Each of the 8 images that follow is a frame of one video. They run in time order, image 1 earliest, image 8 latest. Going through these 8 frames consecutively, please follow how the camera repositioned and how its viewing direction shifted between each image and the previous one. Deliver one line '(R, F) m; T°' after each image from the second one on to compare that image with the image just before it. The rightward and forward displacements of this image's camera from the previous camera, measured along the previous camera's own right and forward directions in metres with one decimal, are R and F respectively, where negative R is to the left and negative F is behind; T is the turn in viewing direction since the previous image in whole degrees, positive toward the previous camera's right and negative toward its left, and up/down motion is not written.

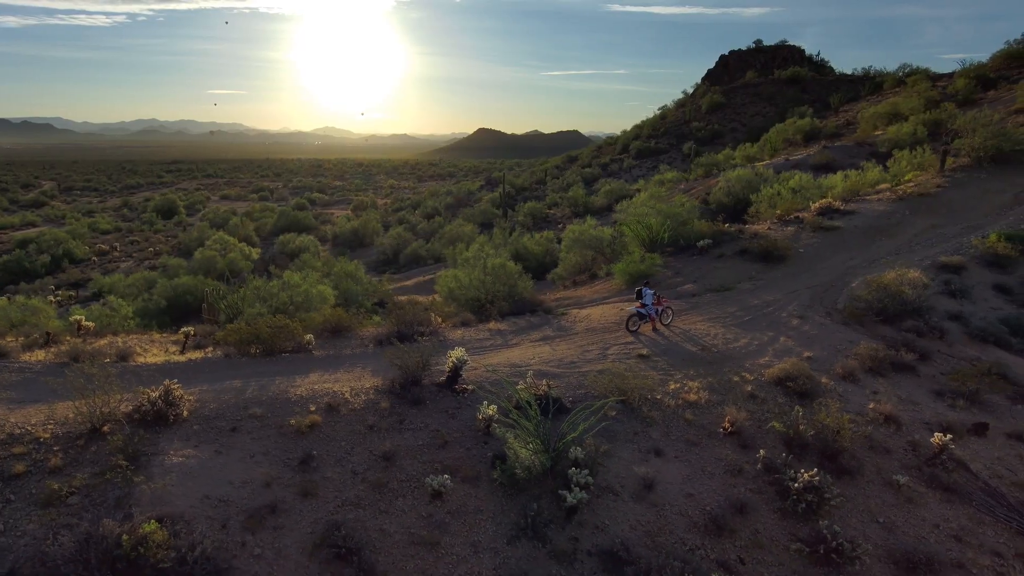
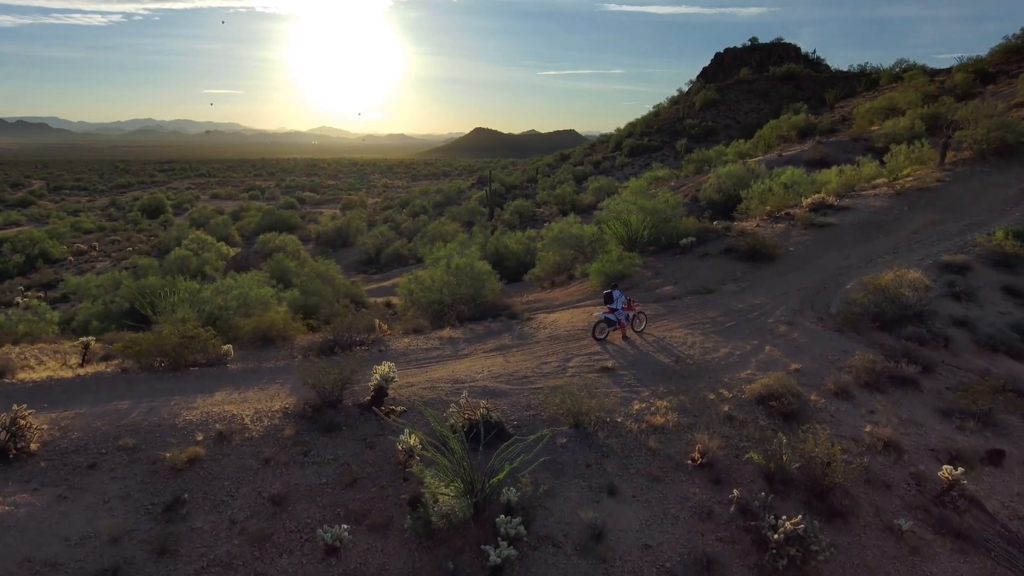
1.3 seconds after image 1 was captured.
(+0.8, +1.4) m; 0°
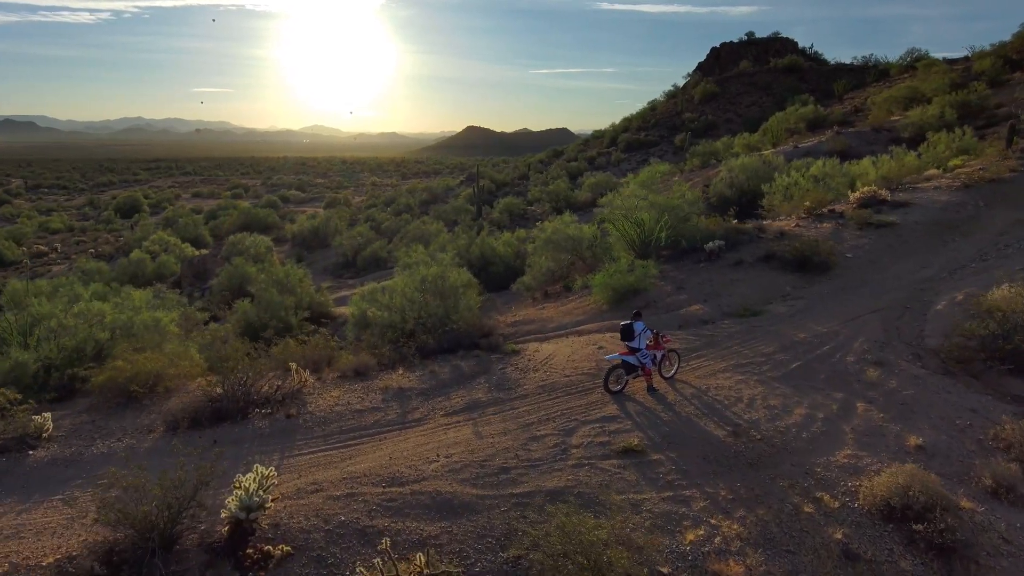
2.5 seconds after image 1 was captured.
(+0.2, +3.6) m; +1°
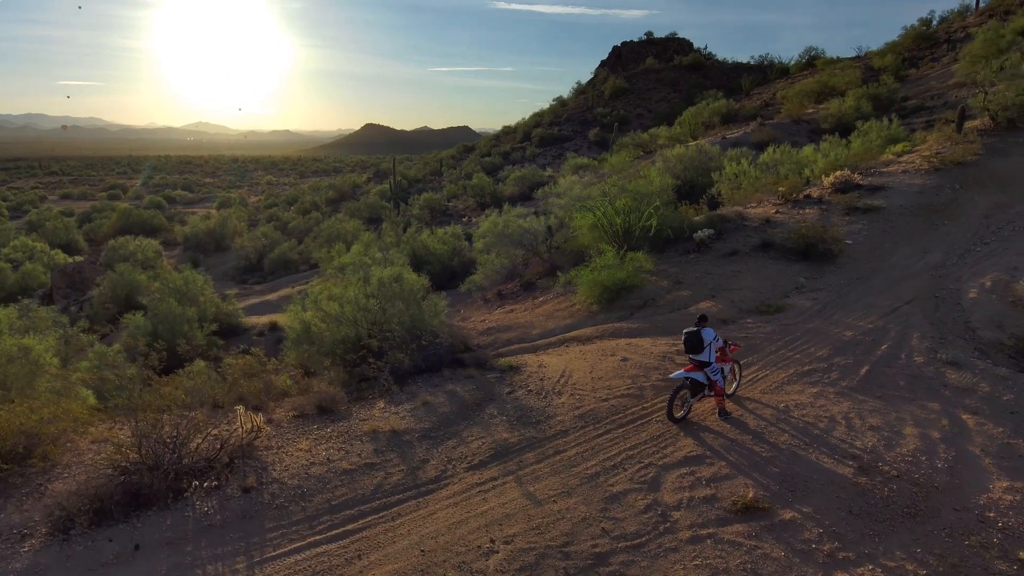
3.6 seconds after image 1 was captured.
(-1.2, +2.1) m; +9°
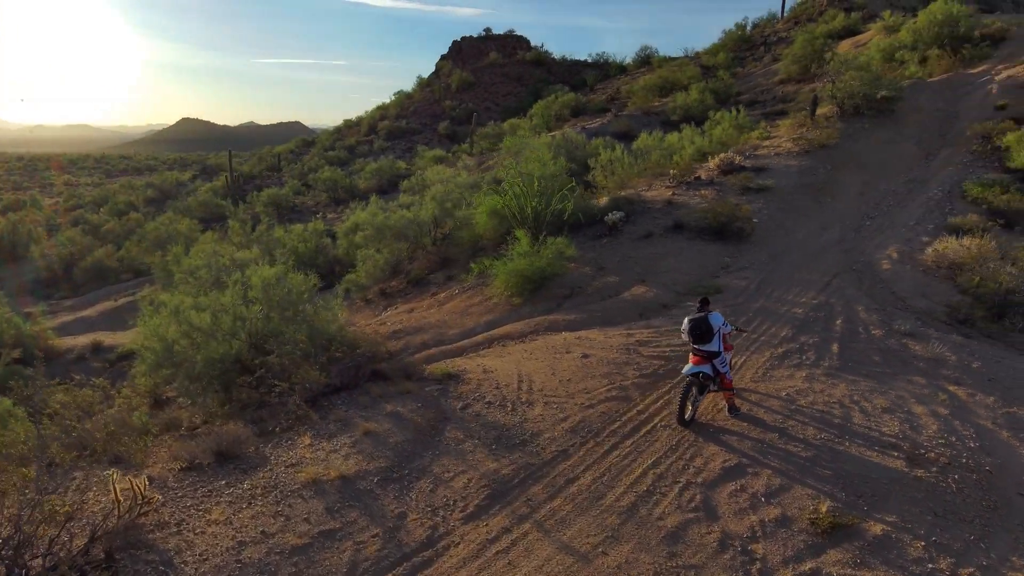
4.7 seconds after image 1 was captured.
(-1.0, +1.4) m; +14°
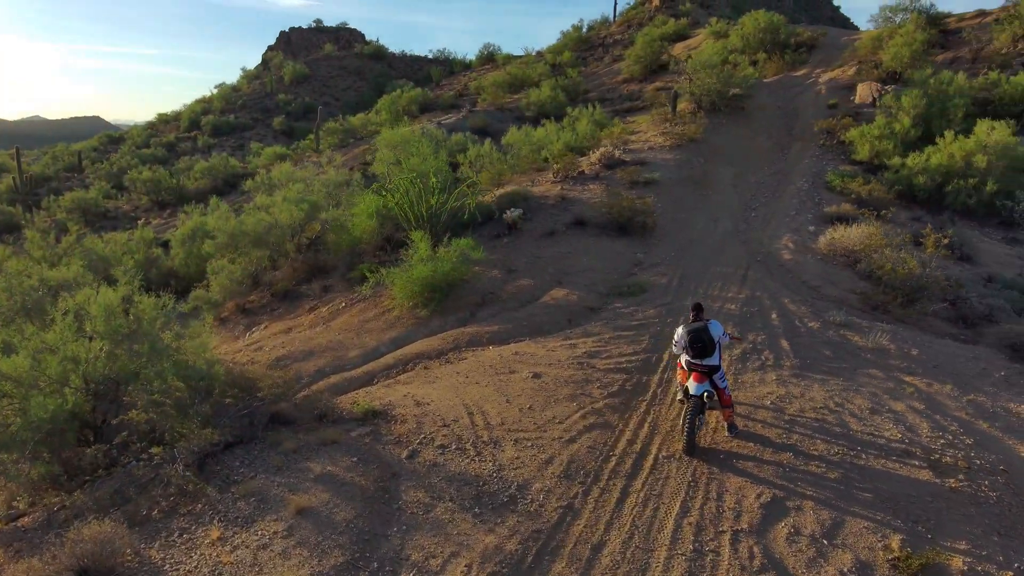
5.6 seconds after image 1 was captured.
(-0.8, +1.2) m; +14°
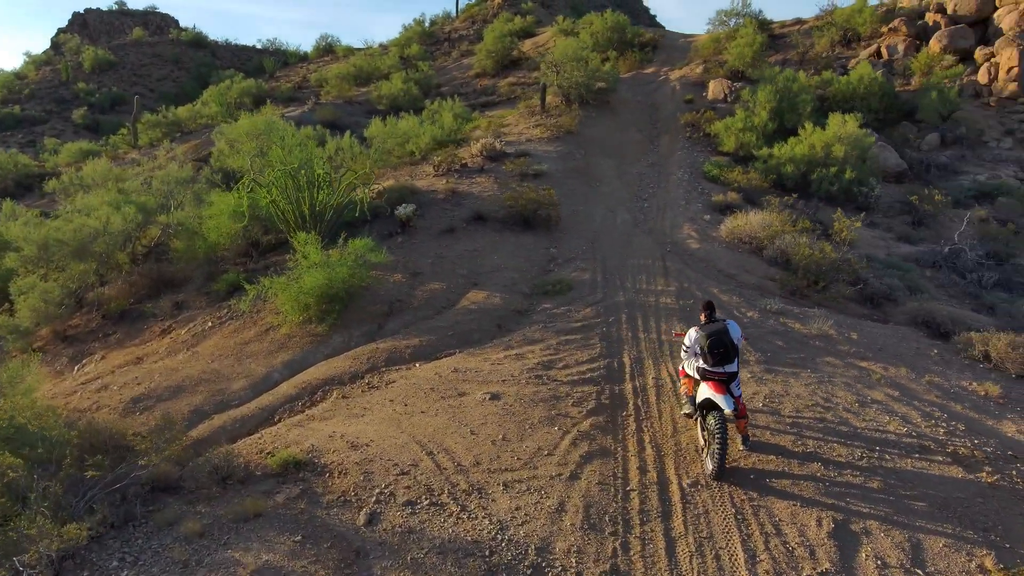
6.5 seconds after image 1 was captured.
(-0.8, +1.1) m; +14°
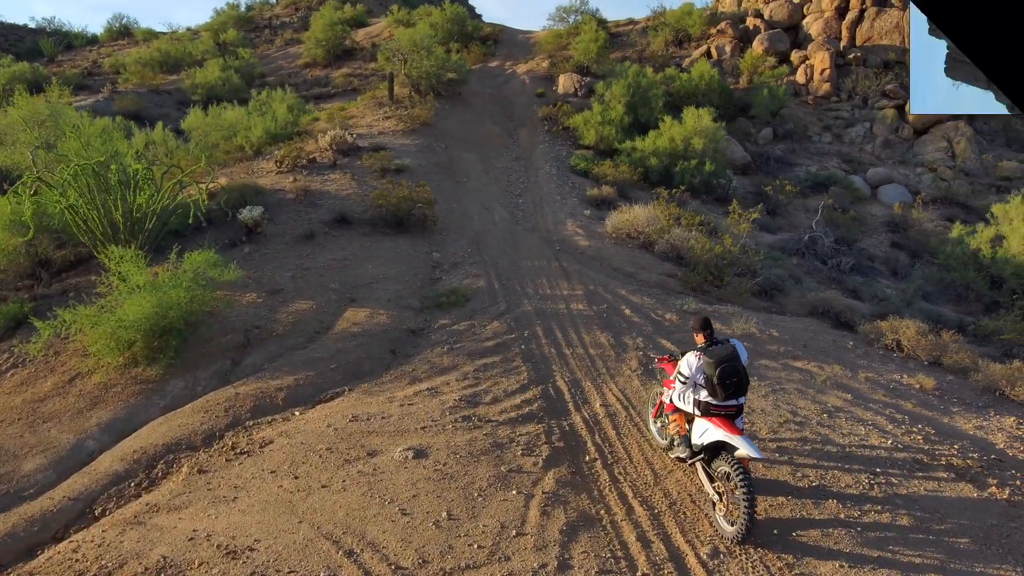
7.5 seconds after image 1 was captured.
(-0.5, +1.2) m; +14°
